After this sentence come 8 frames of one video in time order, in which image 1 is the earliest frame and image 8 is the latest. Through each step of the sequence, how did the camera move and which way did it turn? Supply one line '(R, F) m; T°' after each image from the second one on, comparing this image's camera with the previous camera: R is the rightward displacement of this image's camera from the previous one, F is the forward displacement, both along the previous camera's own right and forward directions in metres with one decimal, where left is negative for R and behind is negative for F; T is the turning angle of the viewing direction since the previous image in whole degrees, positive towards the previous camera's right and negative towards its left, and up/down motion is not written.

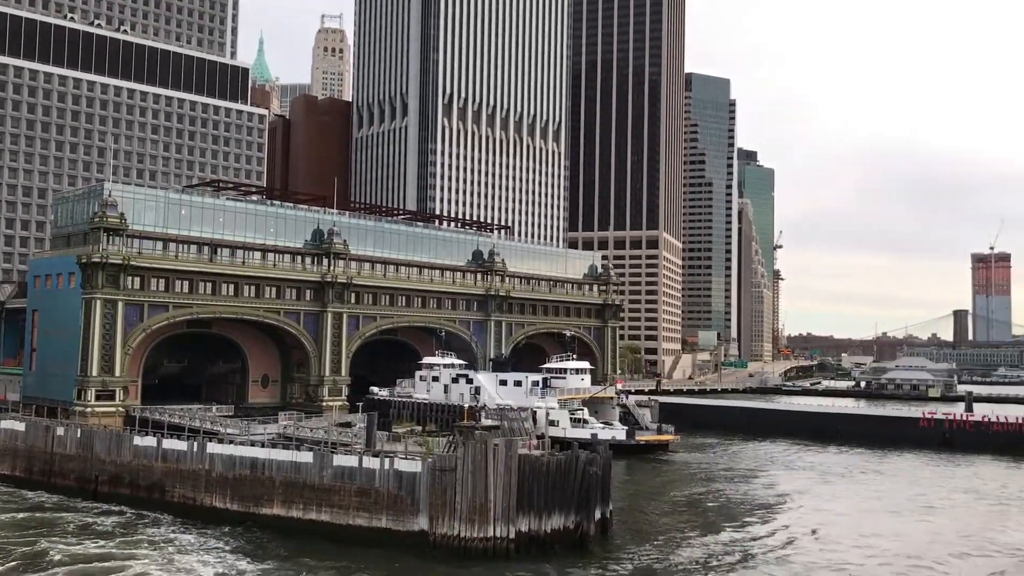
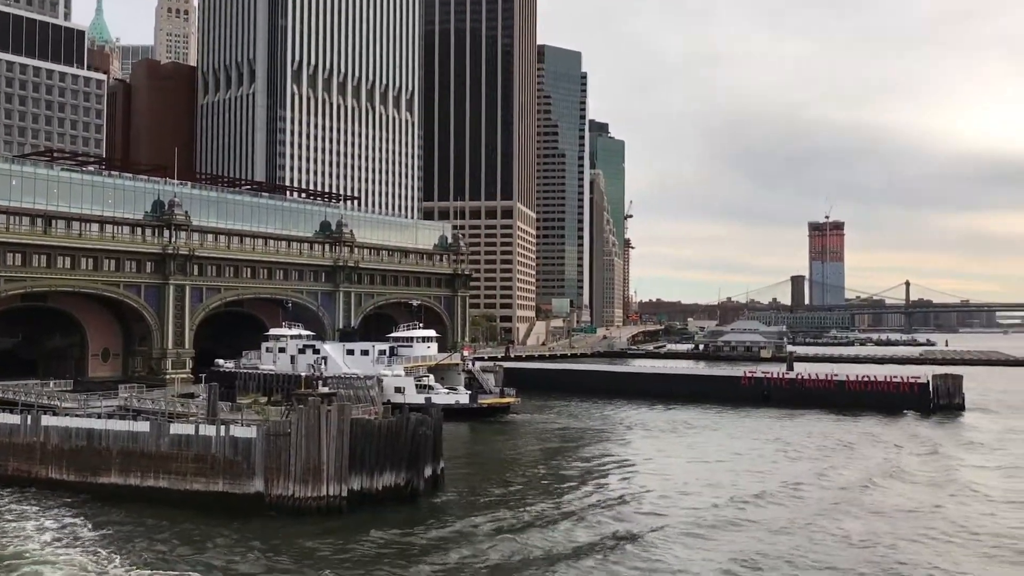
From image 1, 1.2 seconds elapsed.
(+0.8, -1.9) m; +8°
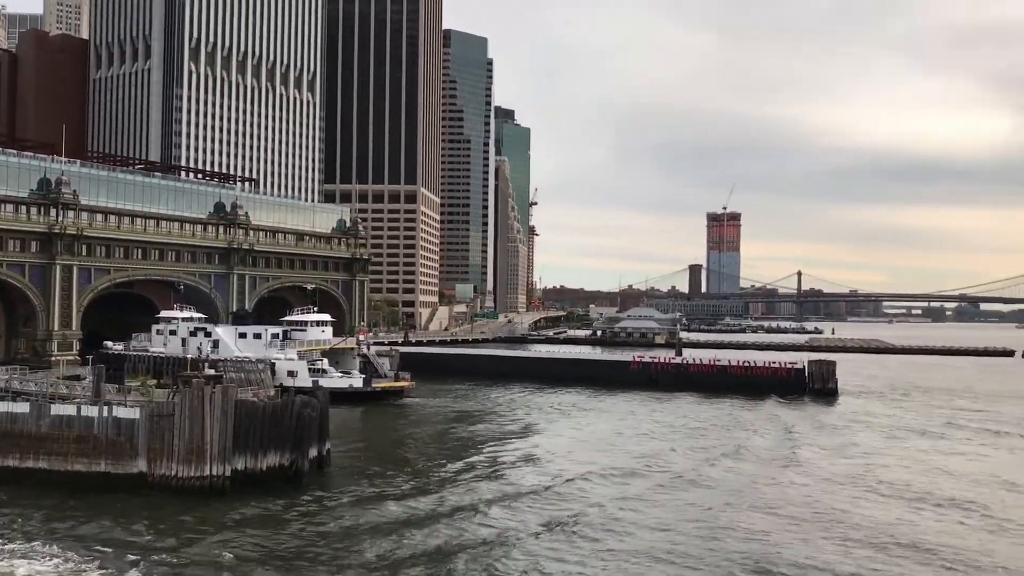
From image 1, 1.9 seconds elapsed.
(+0.6, -1.1) m; +6°
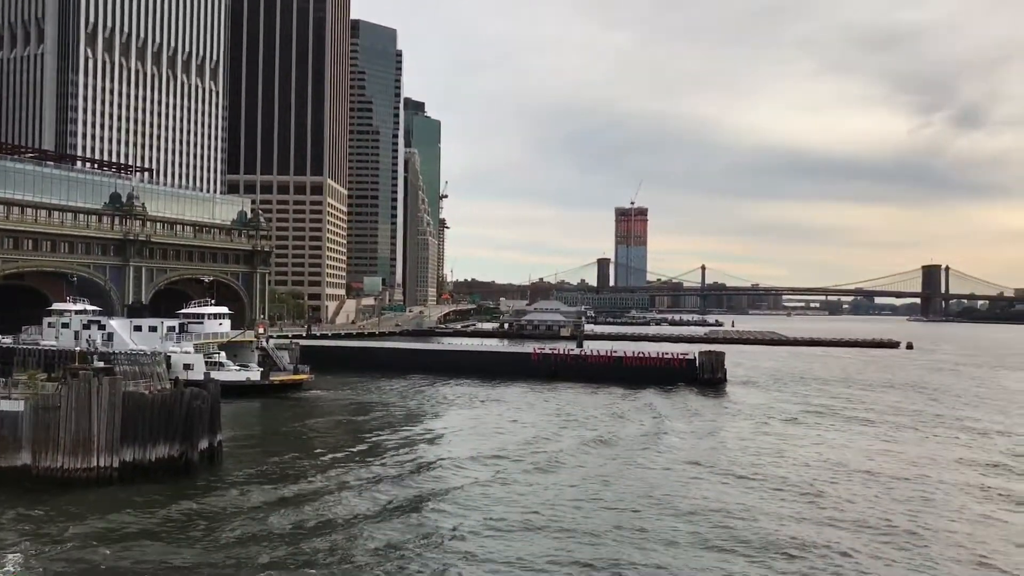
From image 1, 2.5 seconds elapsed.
(+0.7, -1.0) m; +5°
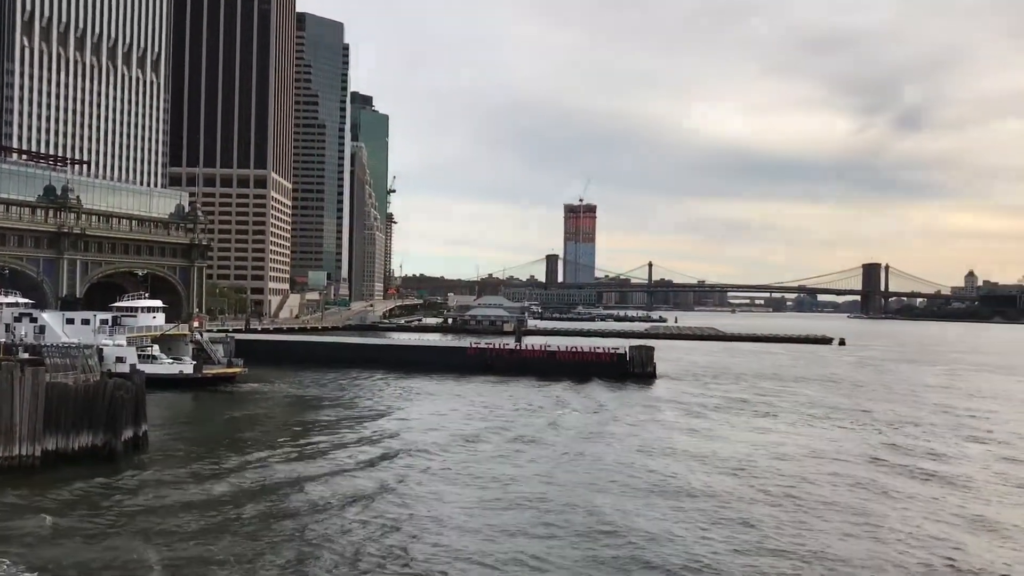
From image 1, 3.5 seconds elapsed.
(+1.0, -1.3) m; +3°
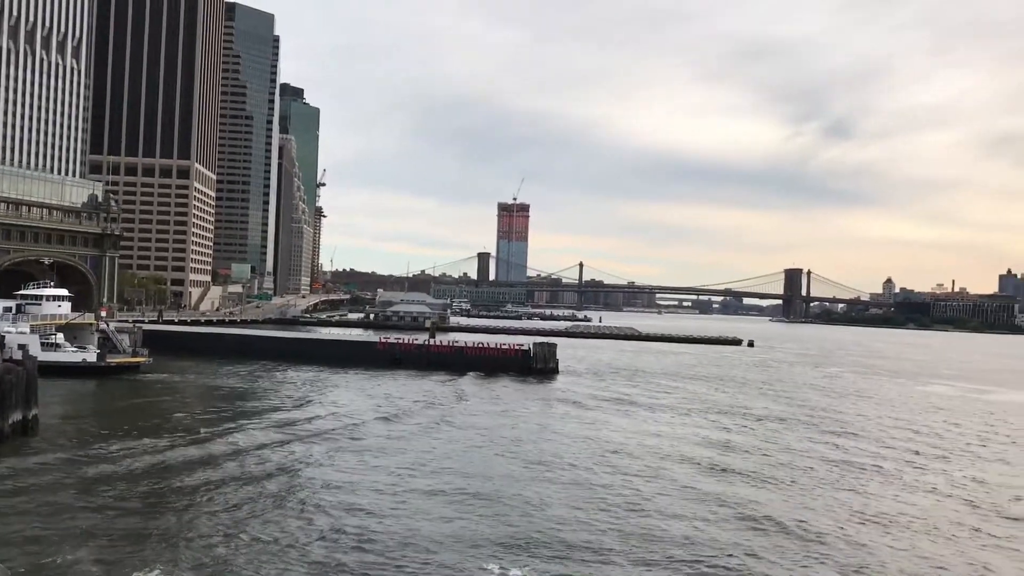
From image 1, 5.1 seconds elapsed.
(+1.7, -2.2) m; +4°
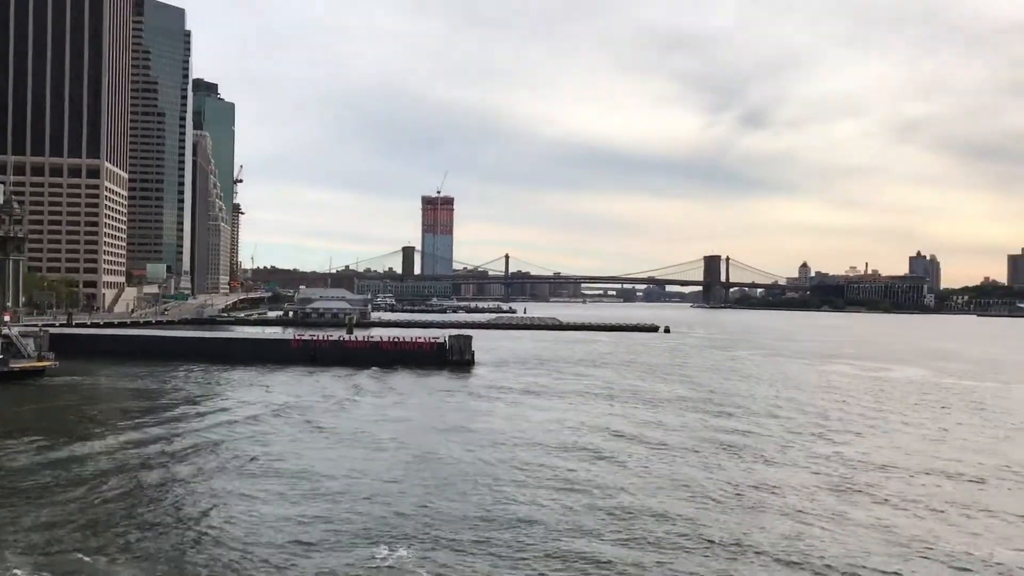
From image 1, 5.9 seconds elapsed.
(+0.9, -0.9) m; +4°
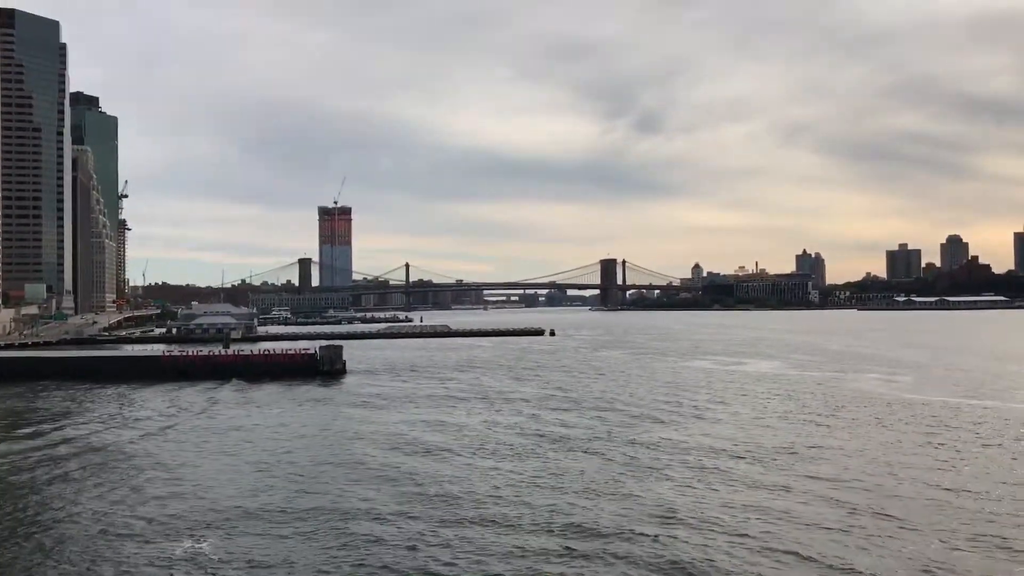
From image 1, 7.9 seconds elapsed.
(+2.6, -2.7) m; +6°
